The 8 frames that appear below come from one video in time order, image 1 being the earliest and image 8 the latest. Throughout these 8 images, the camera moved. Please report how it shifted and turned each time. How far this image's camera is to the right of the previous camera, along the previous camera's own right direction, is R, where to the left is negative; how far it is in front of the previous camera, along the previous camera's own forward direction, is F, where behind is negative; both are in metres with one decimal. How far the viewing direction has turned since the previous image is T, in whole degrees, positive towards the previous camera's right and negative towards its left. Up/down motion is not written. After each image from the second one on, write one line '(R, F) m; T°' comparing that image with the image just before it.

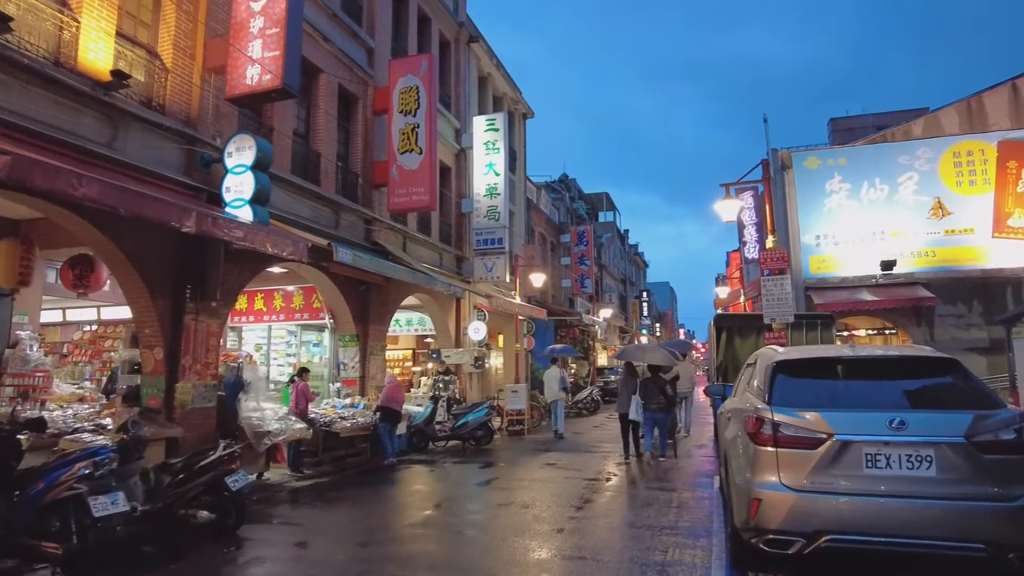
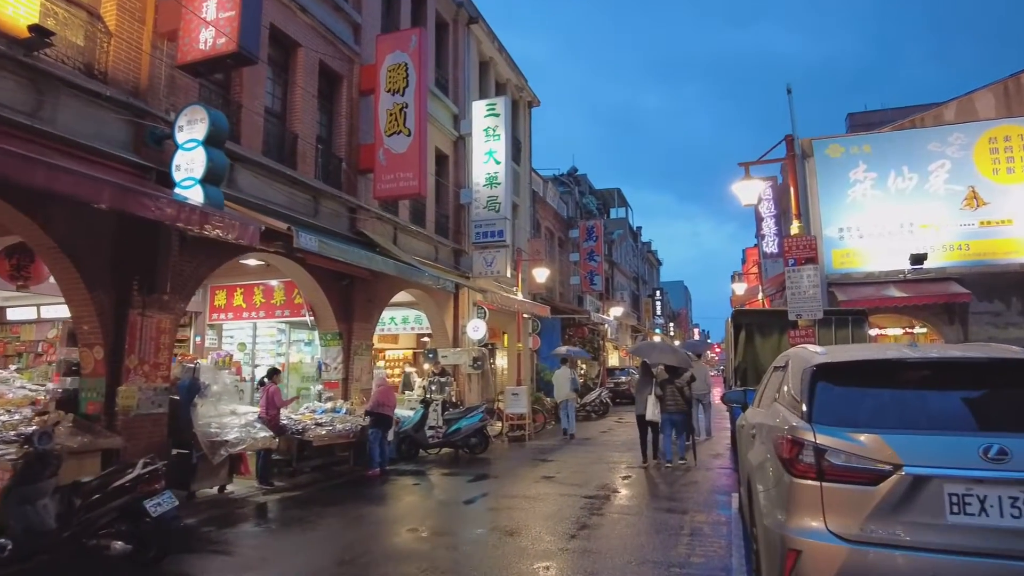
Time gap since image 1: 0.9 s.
(+0.3, +1.1) m; -1°
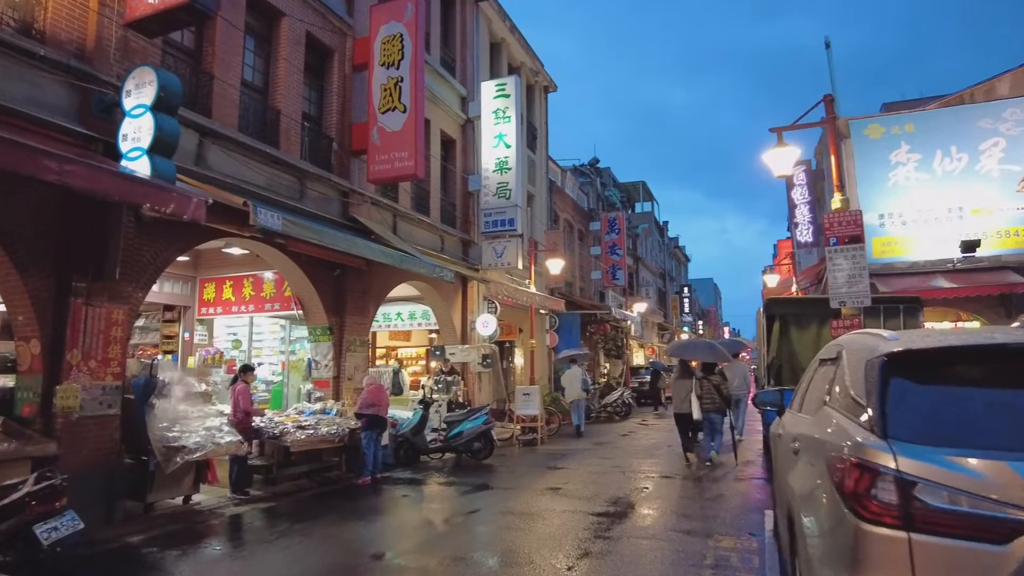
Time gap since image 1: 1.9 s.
(+0.4, +1.1) m; -2°
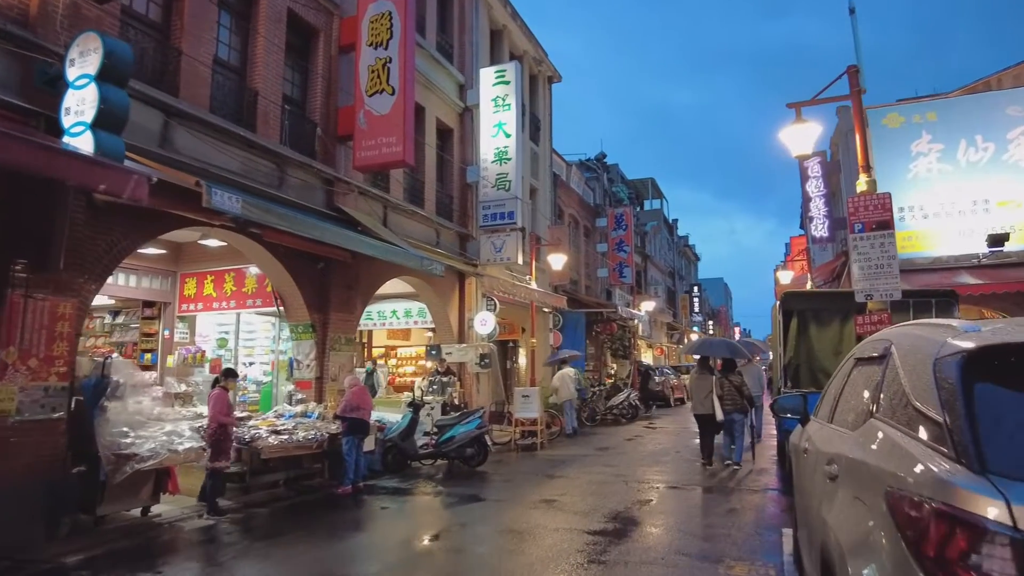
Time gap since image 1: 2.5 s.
(+0.2, +0.8) m; -1°
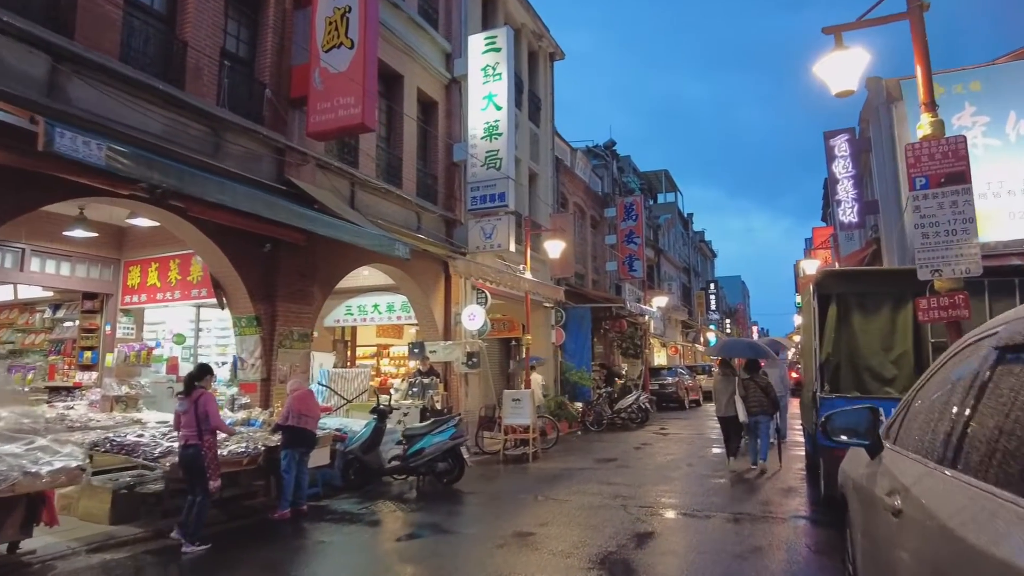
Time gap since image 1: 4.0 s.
(+0.5, +1.6) m; -1°
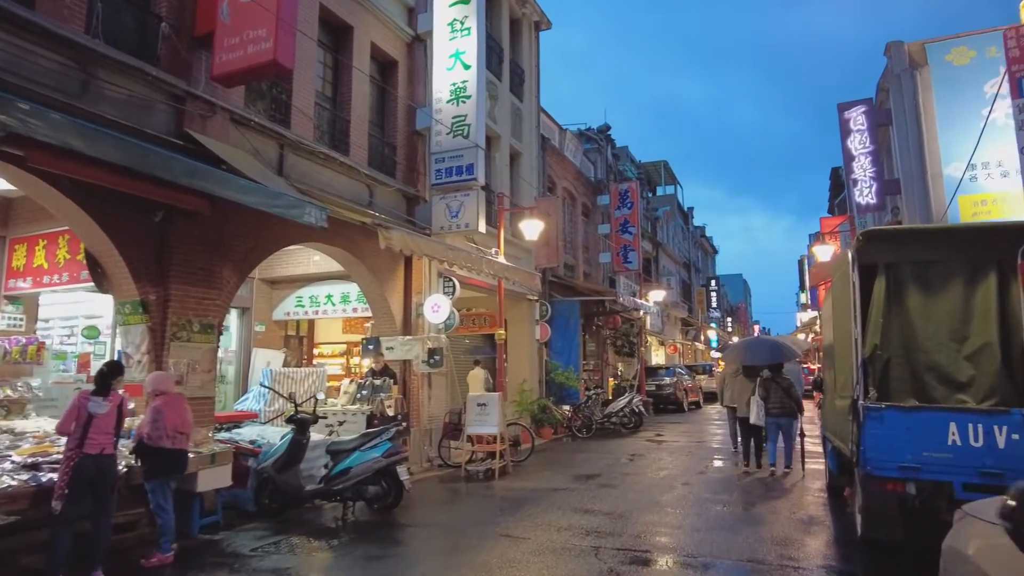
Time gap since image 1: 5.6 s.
(+0.5, +1.8) m; 0°
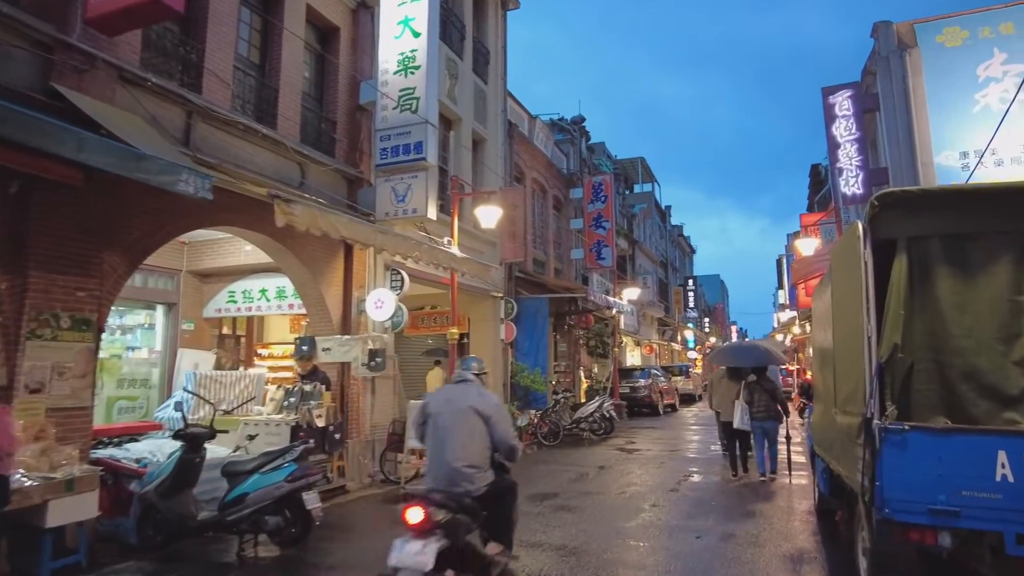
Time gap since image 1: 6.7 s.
(+0.4, +1.2) m; +2°
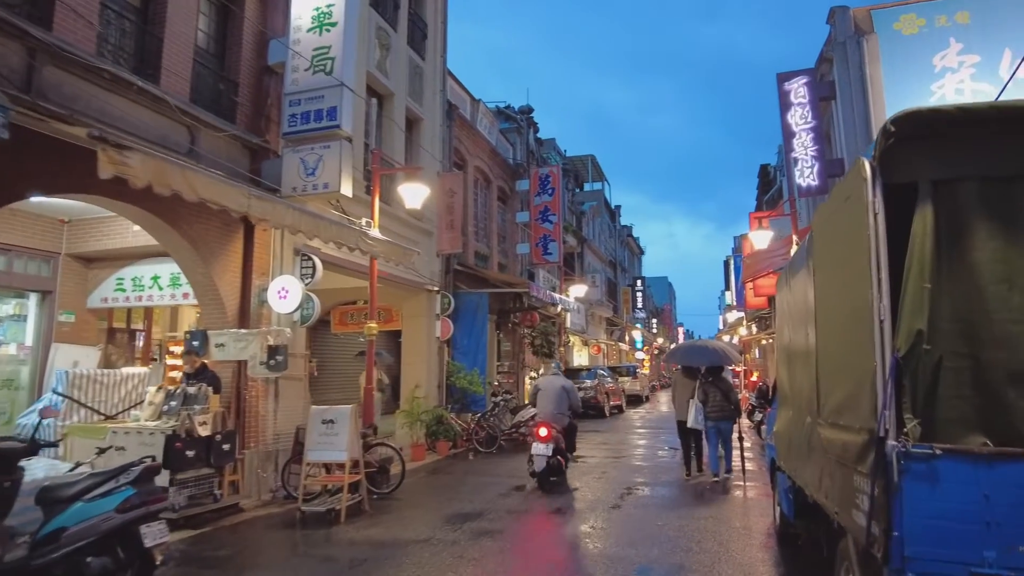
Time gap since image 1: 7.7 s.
(+0.3, +1.1) m; +4°
